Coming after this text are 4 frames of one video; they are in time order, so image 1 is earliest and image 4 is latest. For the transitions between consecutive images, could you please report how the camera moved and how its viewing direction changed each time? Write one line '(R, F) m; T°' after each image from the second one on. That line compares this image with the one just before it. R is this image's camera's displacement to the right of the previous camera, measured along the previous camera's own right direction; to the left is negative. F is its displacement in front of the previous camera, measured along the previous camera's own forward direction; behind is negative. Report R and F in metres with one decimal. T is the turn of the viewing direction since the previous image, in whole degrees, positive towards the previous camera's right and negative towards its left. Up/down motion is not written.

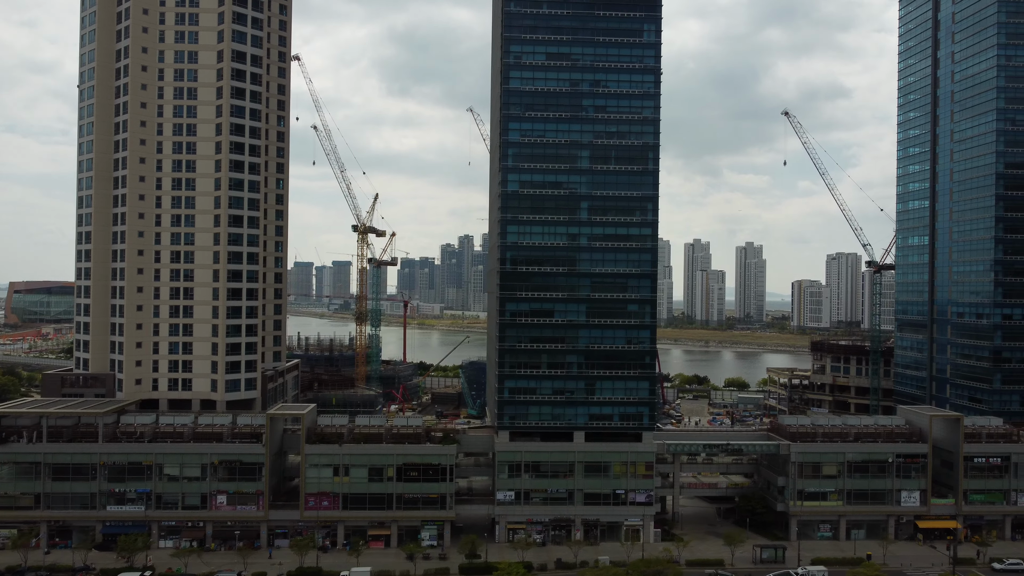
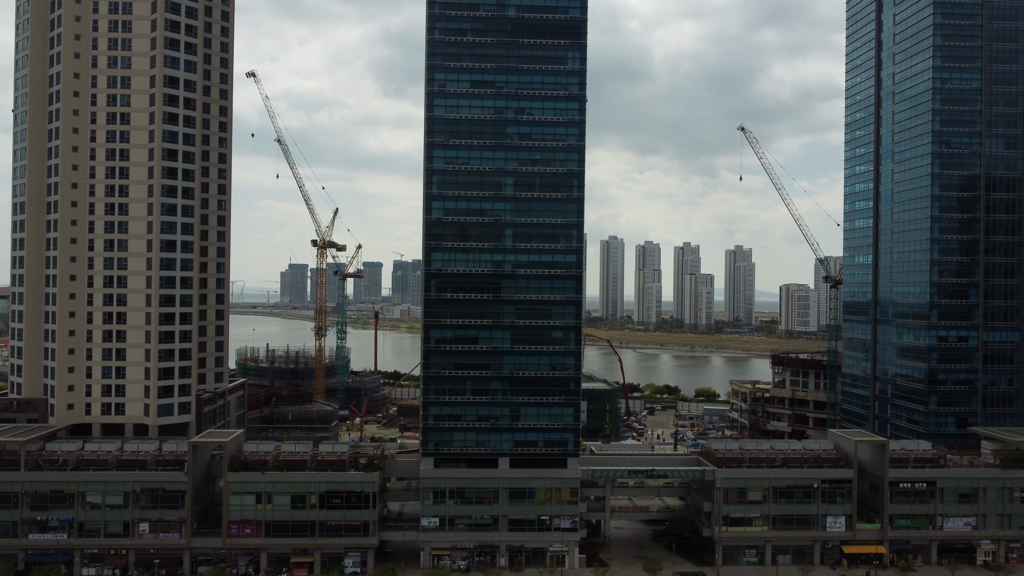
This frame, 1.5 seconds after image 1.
(+4.2, -0.2) m; 0°
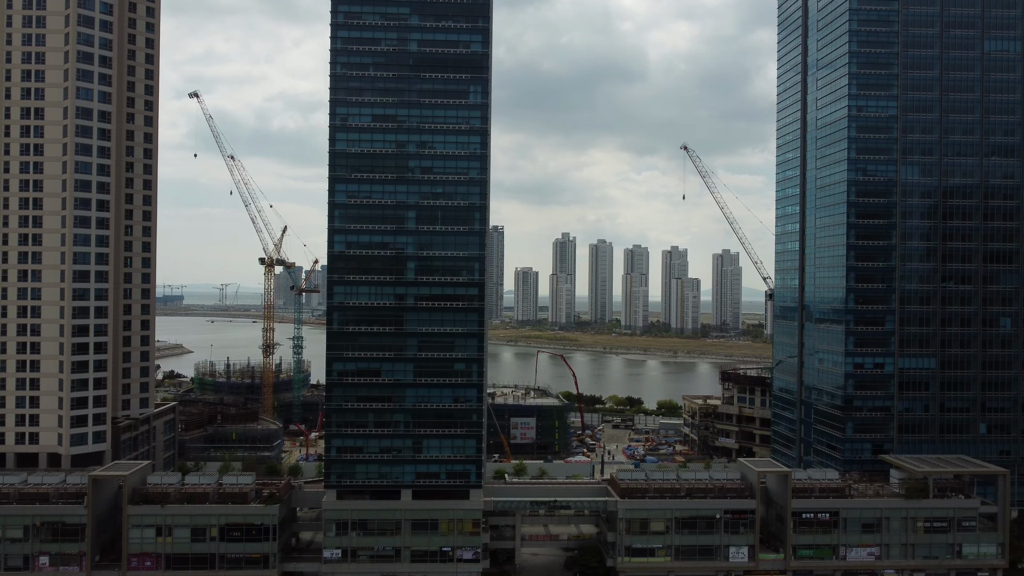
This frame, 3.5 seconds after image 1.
(+5.6, -0.4) m; 0°
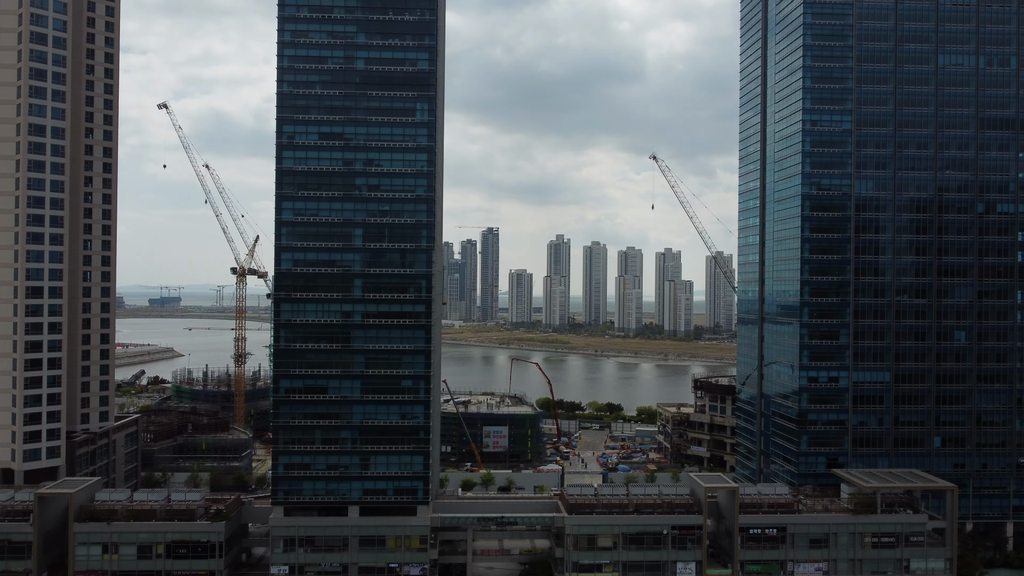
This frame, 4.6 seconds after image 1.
(+3.1, -0.2) m; 0°
